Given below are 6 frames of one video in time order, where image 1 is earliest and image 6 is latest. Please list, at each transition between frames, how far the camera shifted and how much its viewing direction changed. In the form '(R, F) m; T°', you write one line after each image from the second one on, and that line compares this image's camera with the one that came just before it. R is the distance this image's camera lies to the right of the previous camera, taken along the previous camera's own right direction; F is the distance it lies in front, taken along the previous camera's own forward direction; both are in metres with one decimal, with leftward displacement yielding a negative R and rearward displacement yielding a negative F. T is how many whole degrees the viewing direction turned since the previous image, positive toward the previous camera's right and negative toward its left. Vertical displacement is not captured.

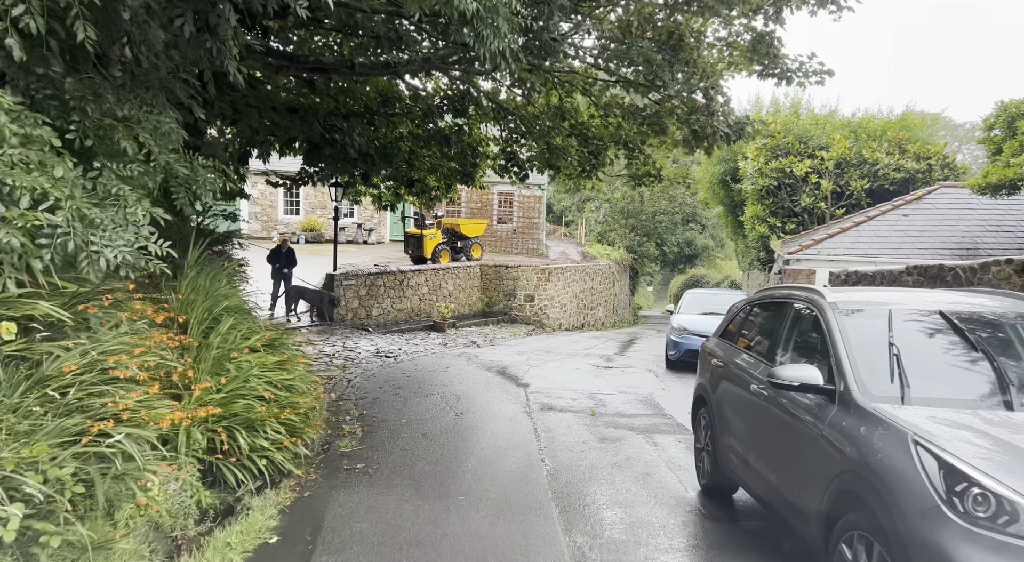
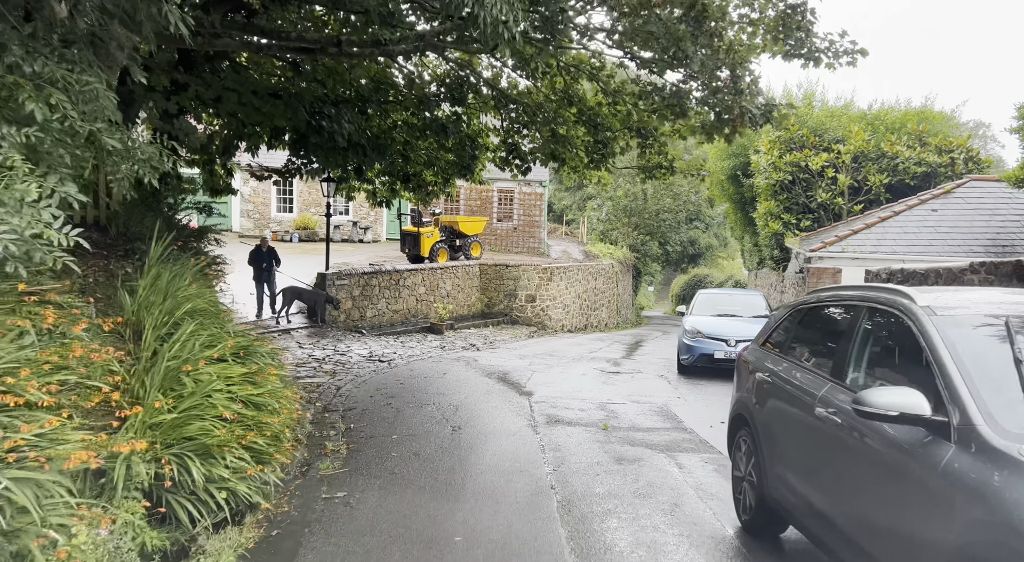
(0.0, +0.9) m; 0°
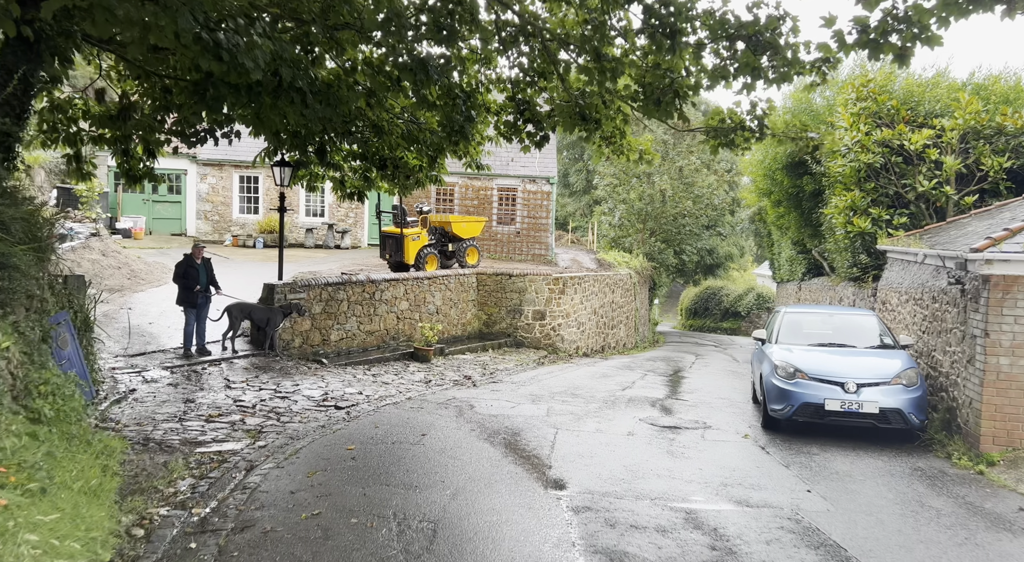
(-0.2, +4.0) m; 0°
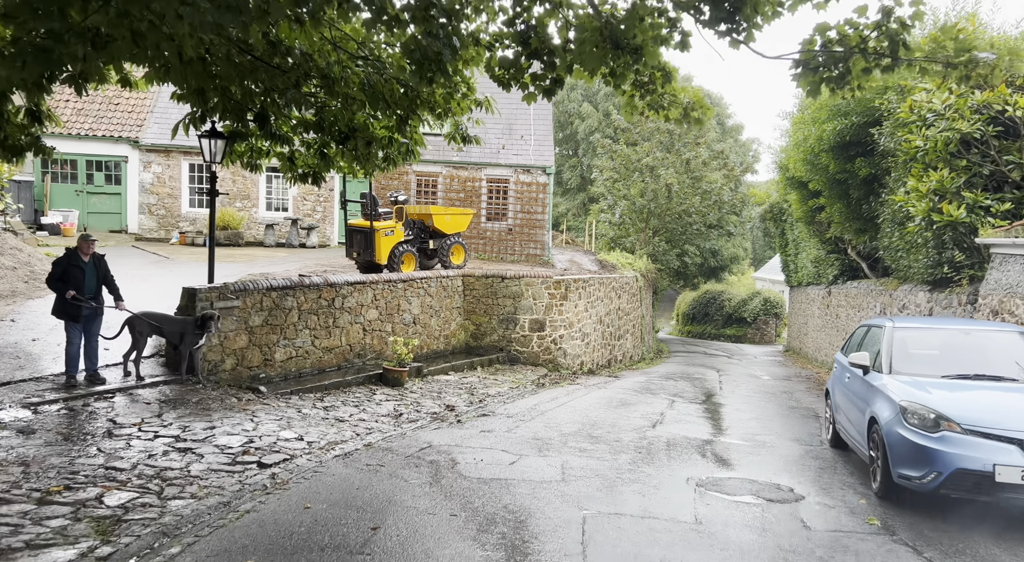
(-0.1, +2.9) m; +1°
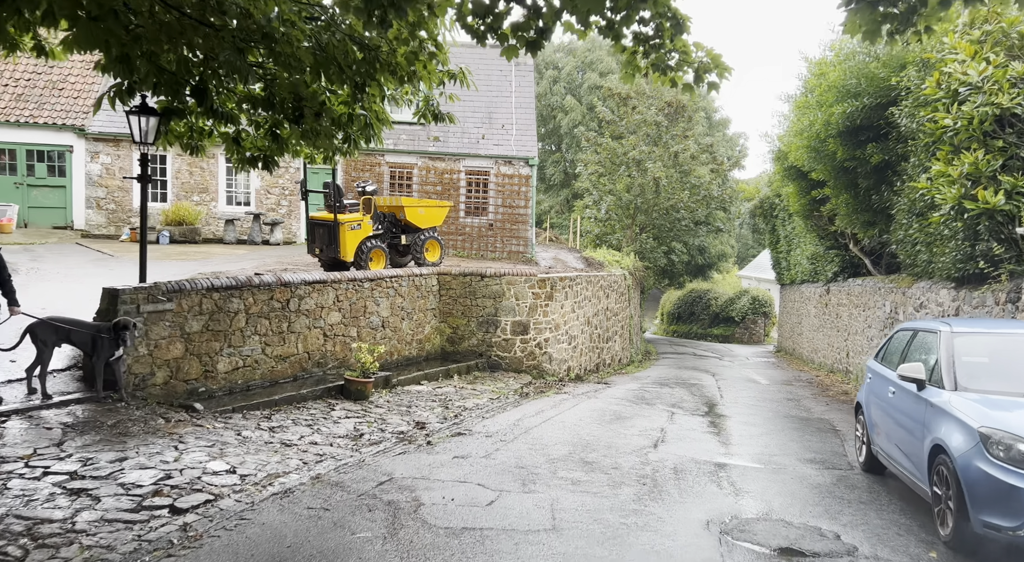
(0.0, +1.4) m; +1°
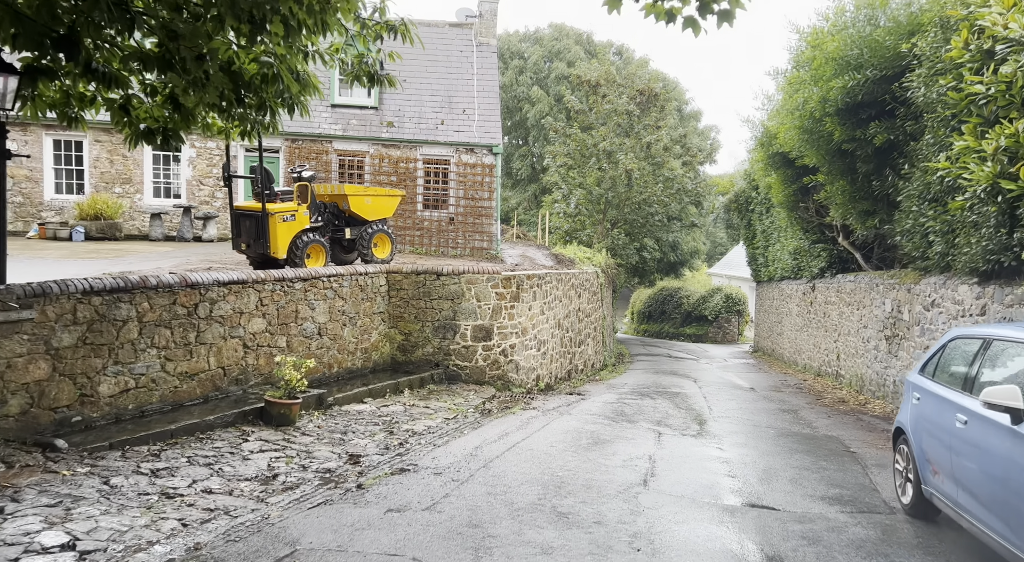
(+0.1, +1.7) m; +2°
